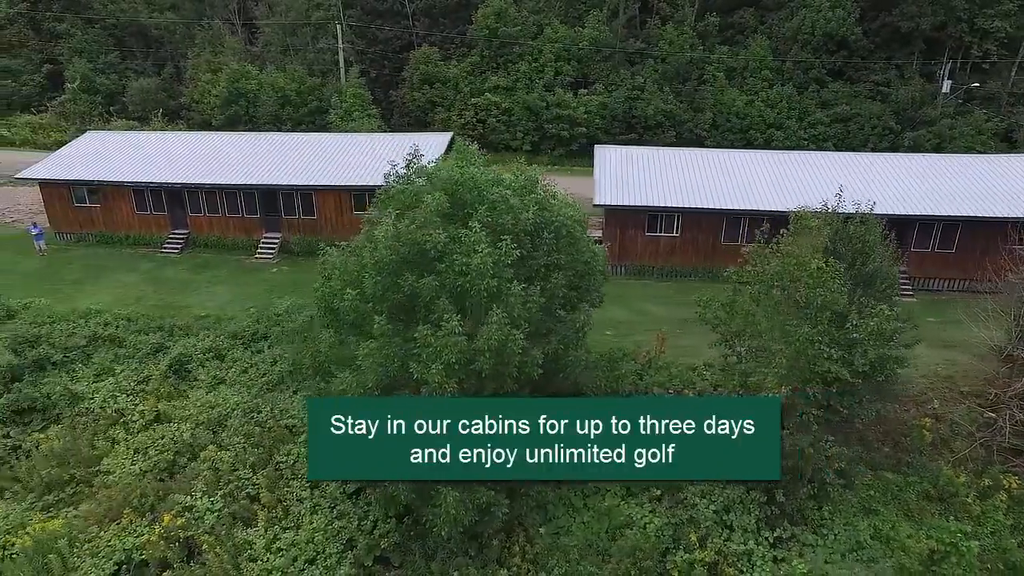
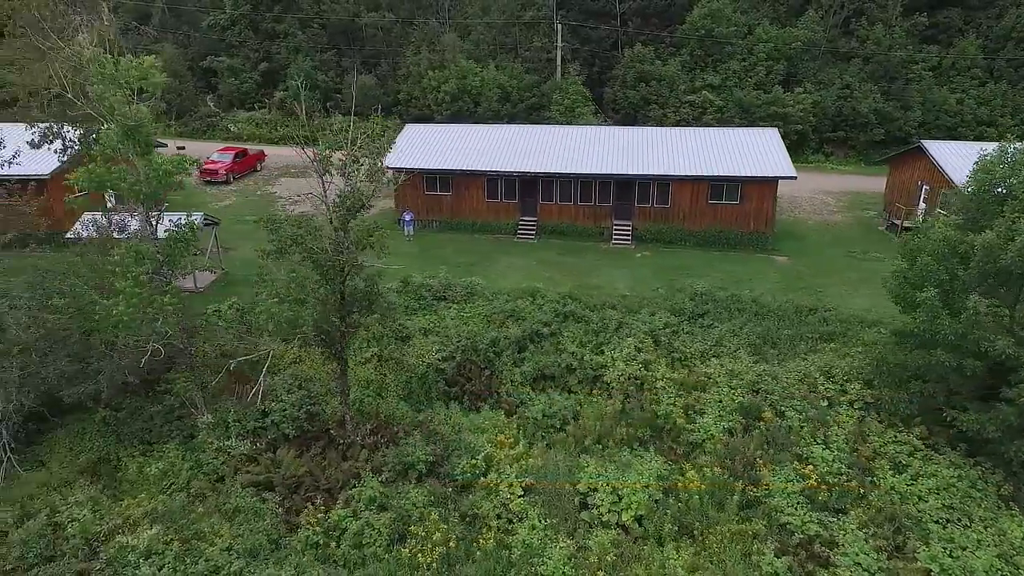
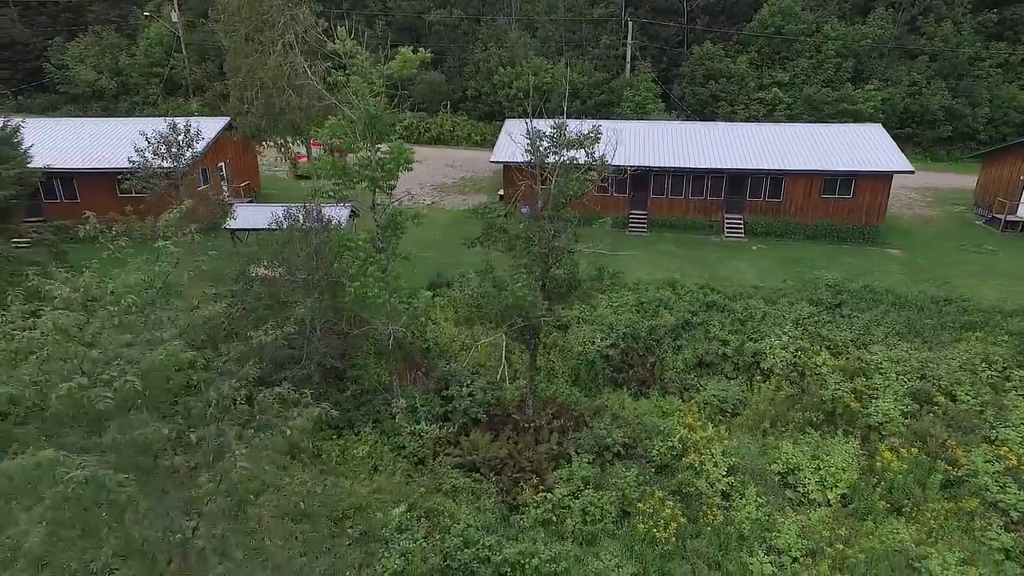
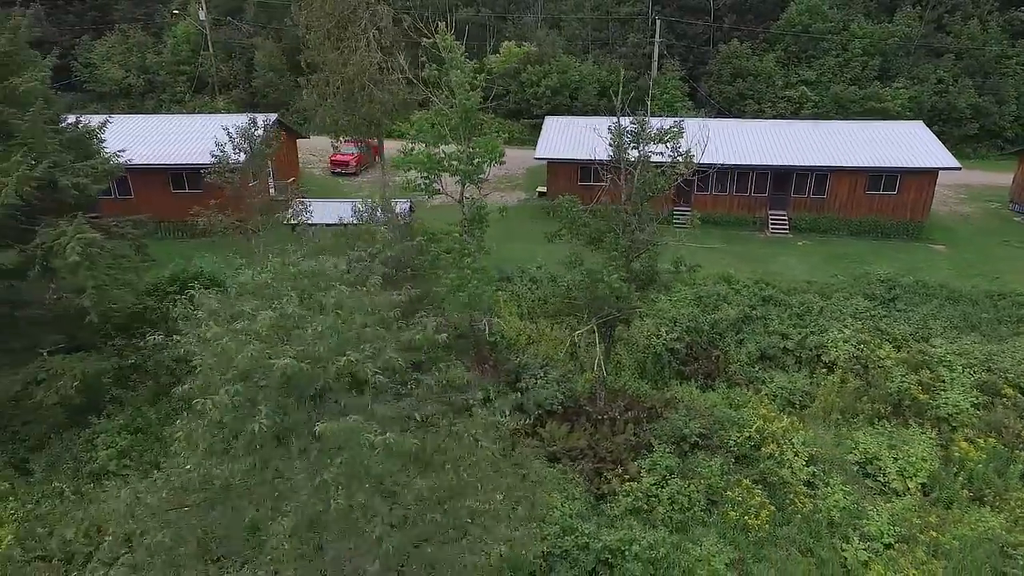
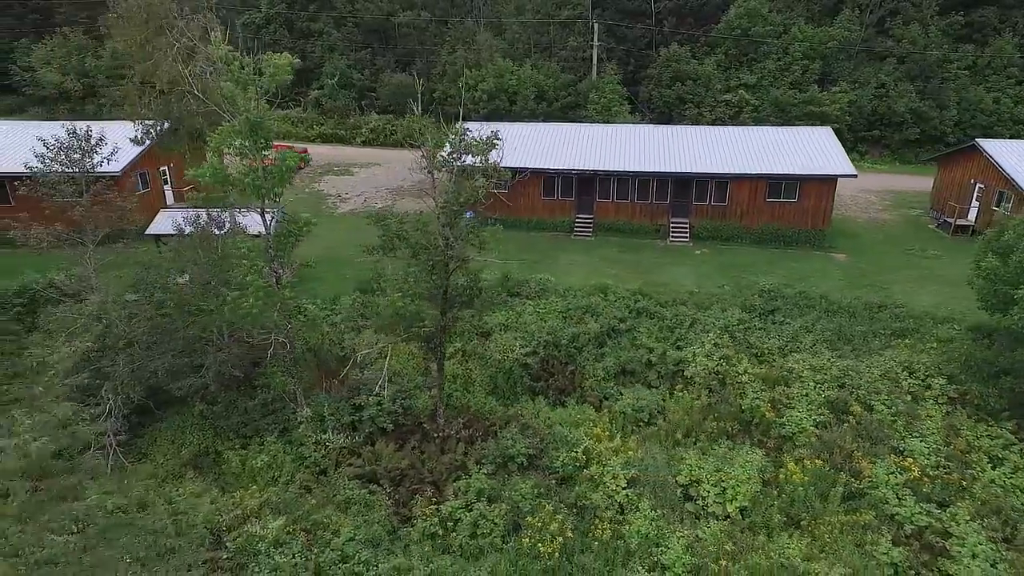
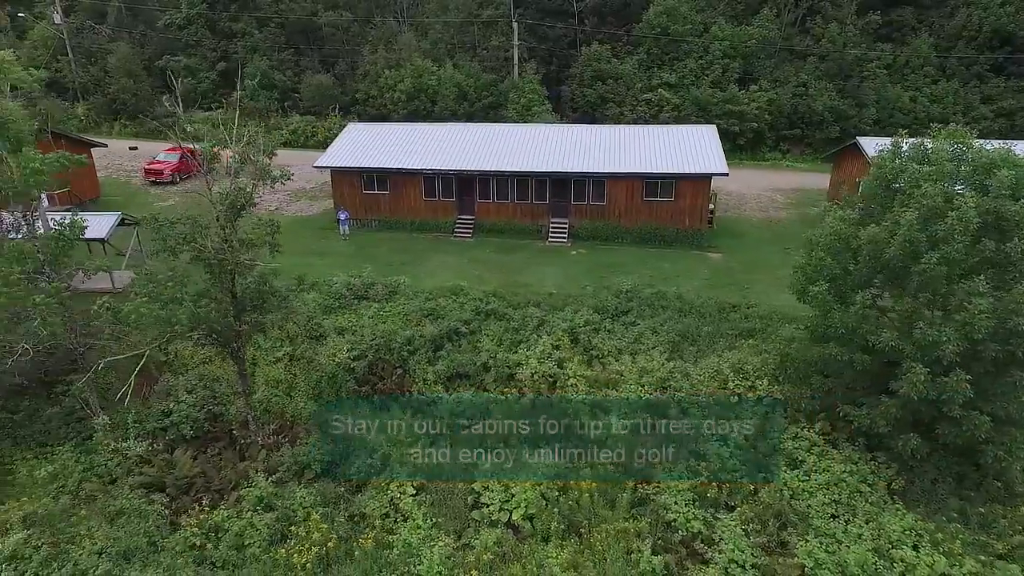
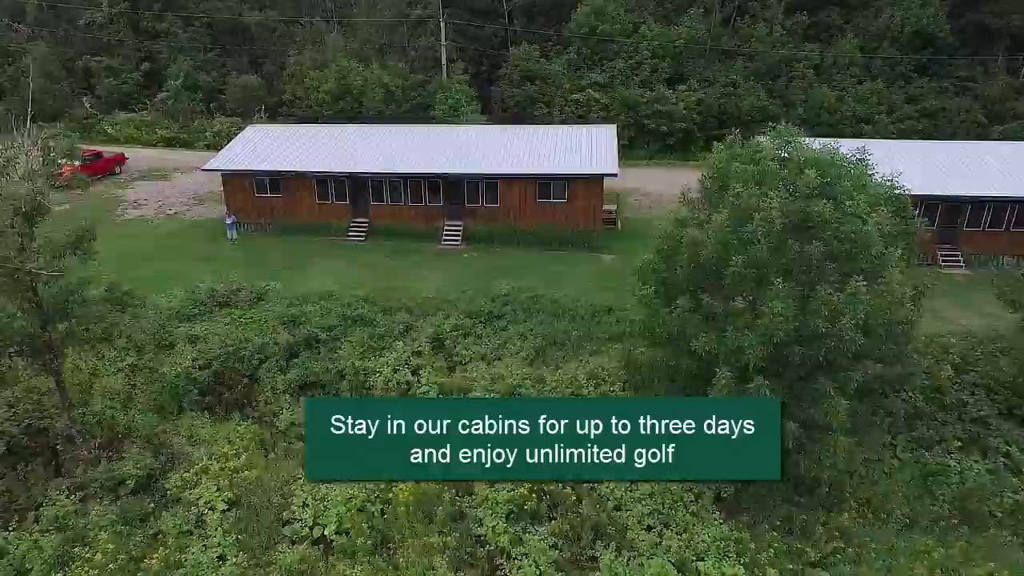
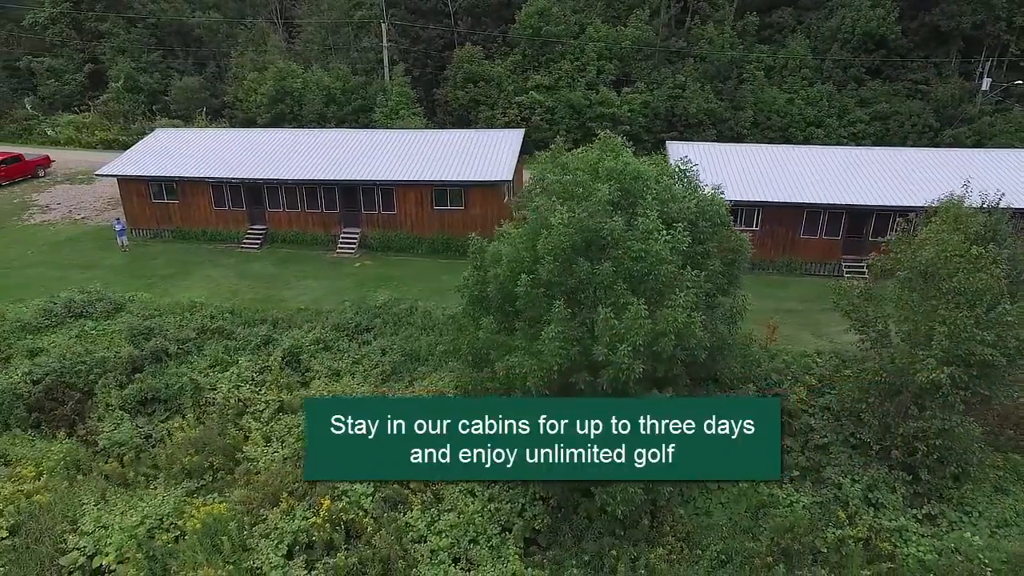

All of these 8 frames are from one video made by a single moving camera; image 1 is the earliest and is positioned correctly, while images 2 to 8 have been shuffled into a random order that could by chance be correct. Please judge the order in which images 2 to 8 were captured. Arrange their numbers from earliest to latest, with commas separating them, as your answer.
8, 7, 6, 2, 5, 3, 4
